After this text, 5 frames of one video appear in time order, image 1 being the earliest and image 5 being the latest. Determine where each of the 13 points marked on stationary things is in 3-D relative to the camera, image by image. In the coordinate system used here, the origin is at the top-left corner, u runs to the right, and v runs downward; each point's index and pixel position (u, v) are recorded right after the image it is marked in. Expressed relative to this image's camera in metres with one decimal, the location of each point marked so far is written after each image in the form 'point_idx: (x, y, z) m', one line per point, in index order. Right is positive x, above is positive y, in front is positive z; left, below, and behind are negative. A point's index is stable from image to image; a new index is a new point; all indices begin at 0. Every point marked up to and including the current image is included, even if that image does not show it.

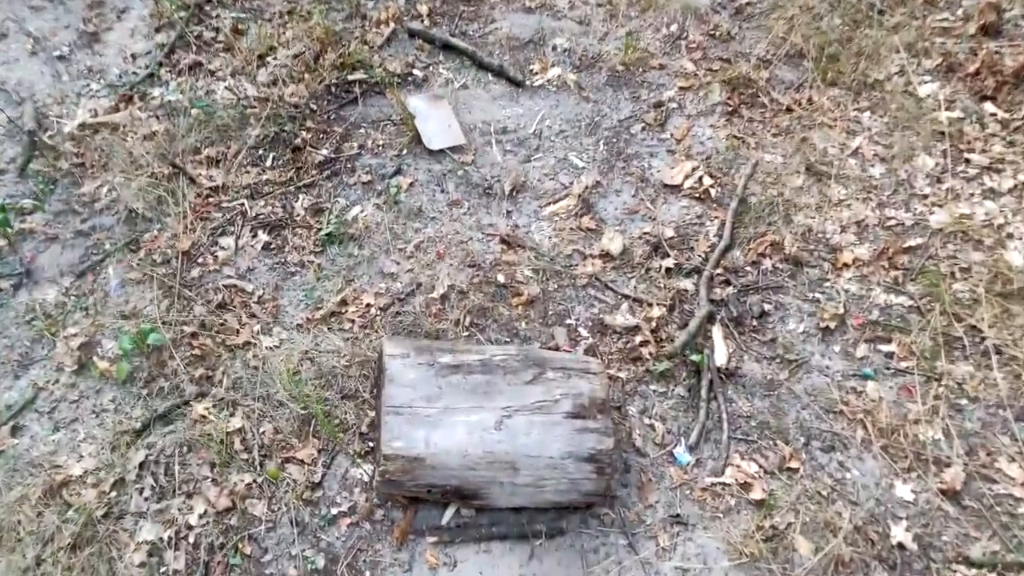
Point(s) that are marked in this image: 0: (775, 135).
0: (+1.9, +1.1, +6.0) m
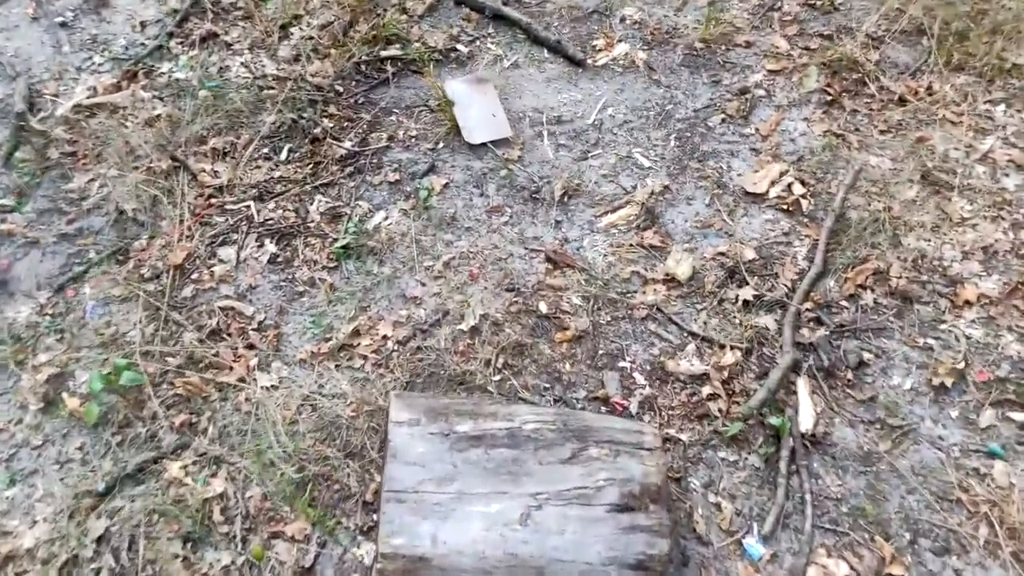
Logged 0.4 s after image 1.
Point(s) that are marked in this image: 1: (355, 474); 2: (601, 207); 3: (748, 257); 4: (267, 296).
0: (+2.2, +0.9, +5.0) m
1: (-0.7, -0.8, +3.7) m
2: (+0.5, +0.5, +4.7) m
3: (+1.3, +0.2, +4.5) m
4: (-1.3, 0.0, +4.3) m
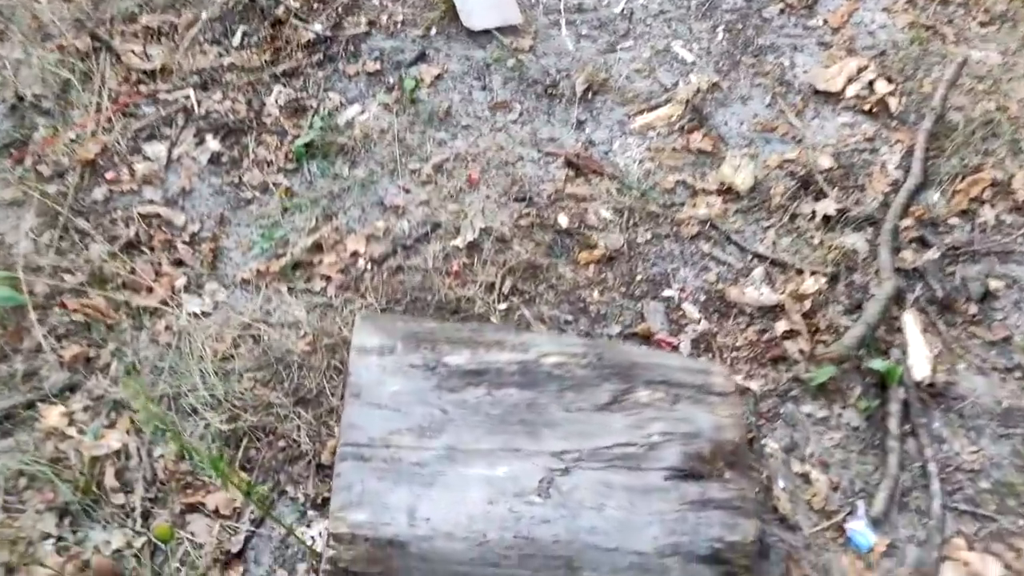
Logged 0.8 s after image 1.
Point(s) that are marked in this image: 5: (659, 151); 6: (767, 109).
0: (+2.3, +1.3, +4.0) m
1: (-0.7, -0.4, +2.7) m
2: (+0.6, +0.8, +3.7) m
3: (+1.3, +0.5, +3.5) m
4: (-1.2, +0.3, +3.3) m
5: (+0.6, +0.6, +3.6) m
6: (+1.2, +0.8, +3.7) m
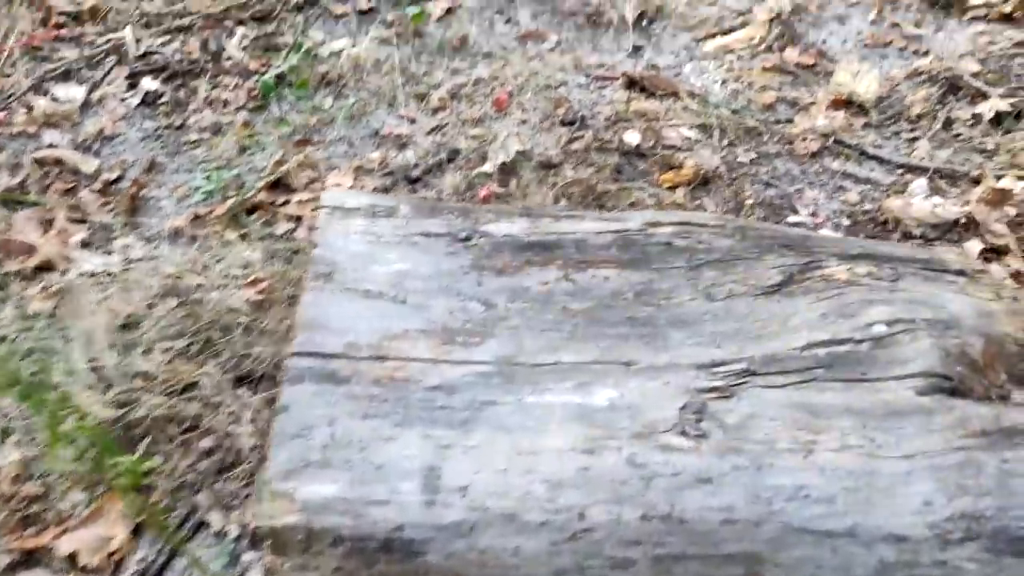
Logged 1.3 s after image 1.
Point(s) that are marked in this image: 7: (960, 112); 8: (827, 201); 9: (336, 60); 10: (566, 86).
0: (+2.4, +1.4, +3.2) m
1: (-0.5, -0.2, +1.6) m
2: (+0.7, +0.9, +2.9) m
3: (+1.4, +0.7, +2.6) m
4: (-1.1, +0.4, +2.4) m
5: (+0.8, +0.7, +2.7) m
6: (+1.3, +0.9, +2.9) m
7: (+1.3, +0.5, +2.4) m
8: (+0.8, +0.2, +2.2) m
9: (-0.6, +0.7, +2.6) m
10: (+0.2, +0.6, +2.6) m
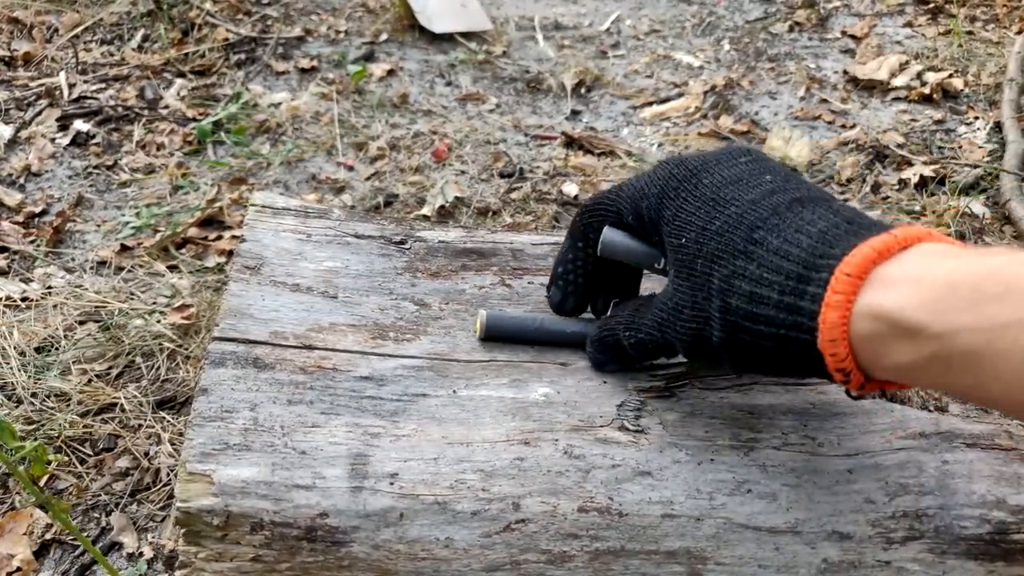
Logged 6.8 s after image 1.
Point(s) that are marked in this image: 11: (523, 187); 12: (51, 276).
0: (+2.2, +1.1, +3.5) m
1: (-0.6, -0.3, +1.5) m
2: (+0.5, +0.7, +3.0) m
3: (+1.3, +0.5, +2.7) m
4: (-1.3, +0.3, +2.3) m
5: (+0.6, +0.5, +2.8) m
6: (+1.1, +0.7, +3.0) m
7: (+1.1, +0.3, +2.5) m
8: (+0.7, +0.1, +2.2) m
9: (-0.8, +0.6, +2.6) m
10: (0.0, +0.5, +2.6) m
11: (0.0, +0.3, +2.4) m
12: (-1.1, 0.0, +2.0) m
